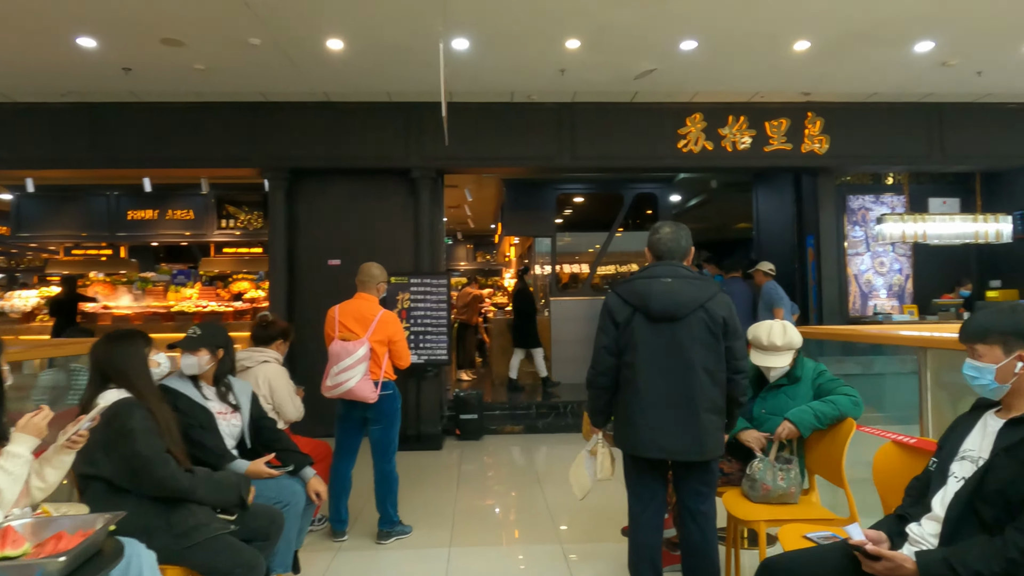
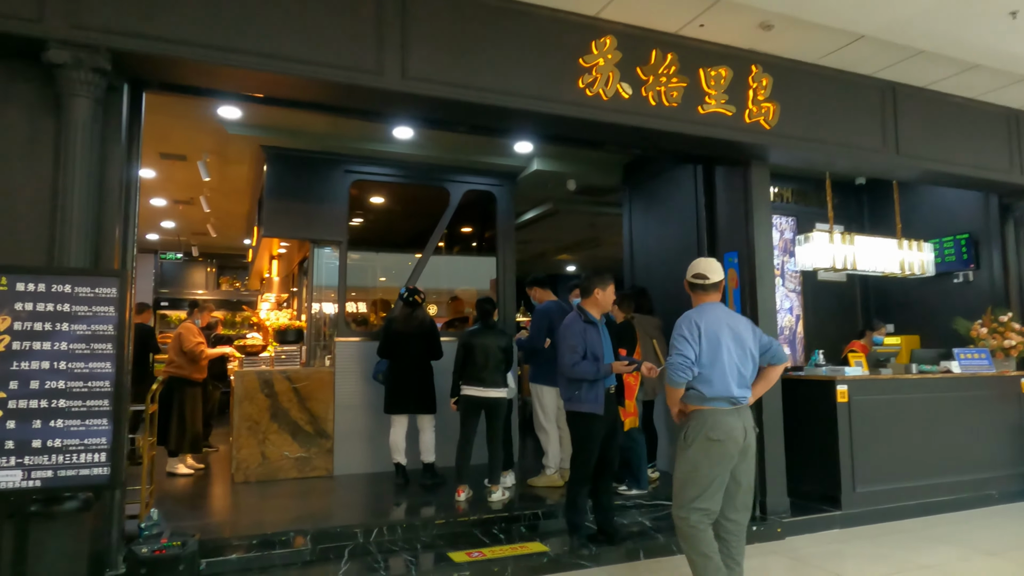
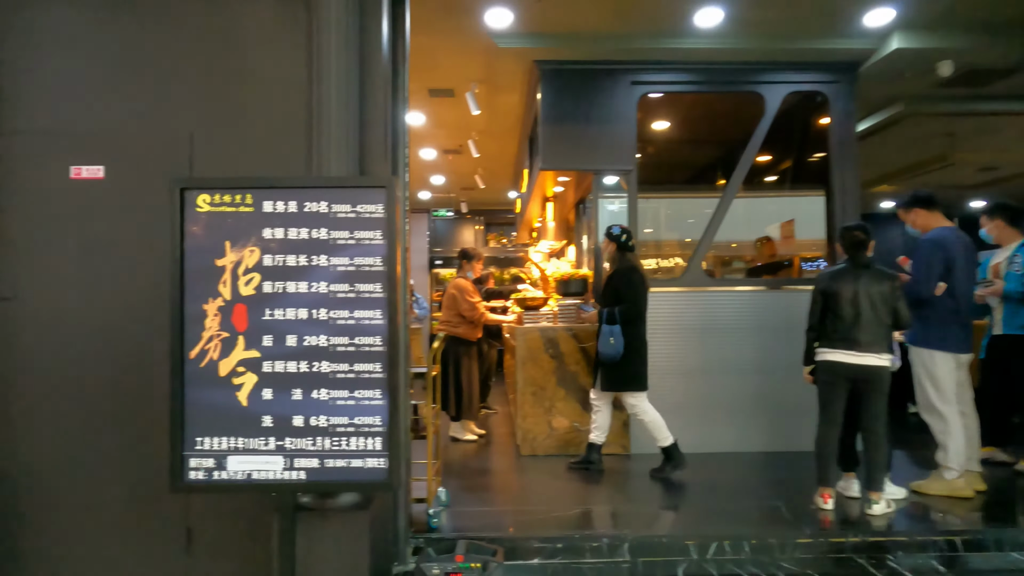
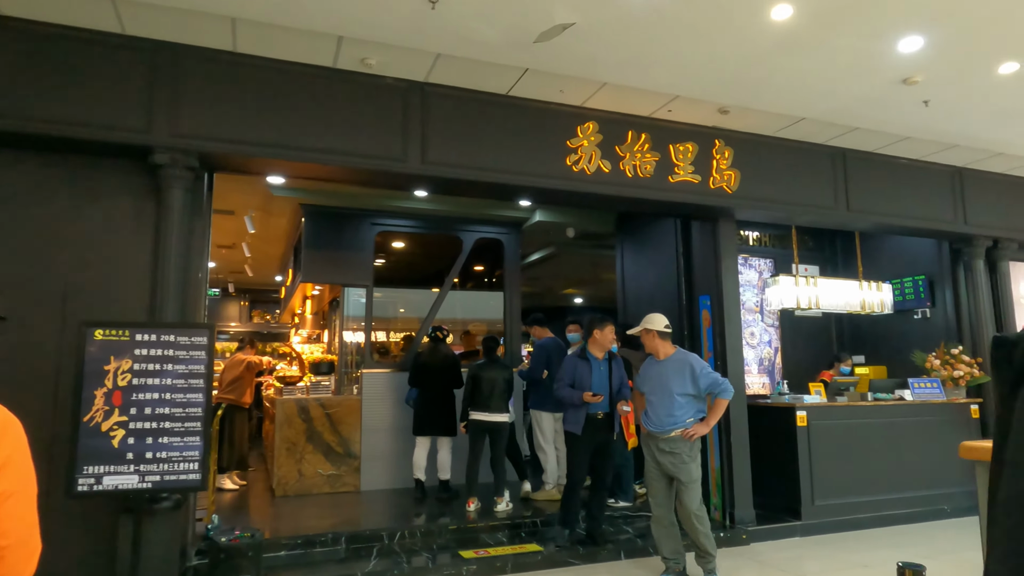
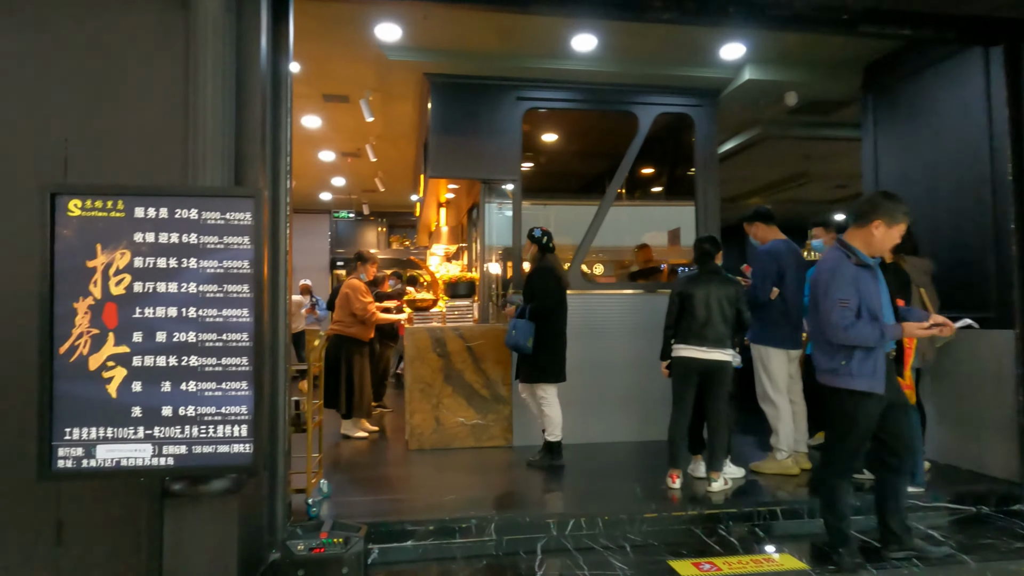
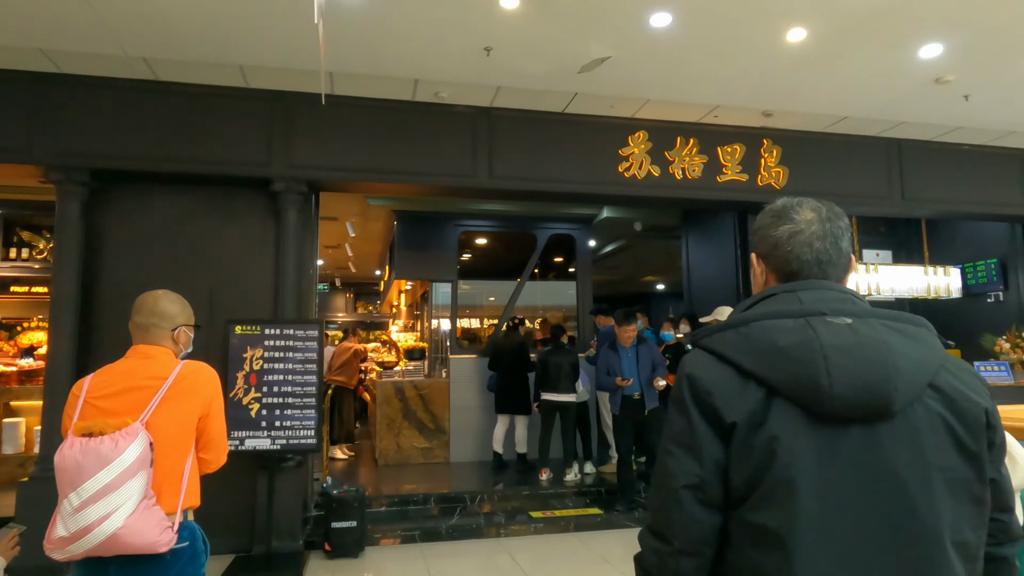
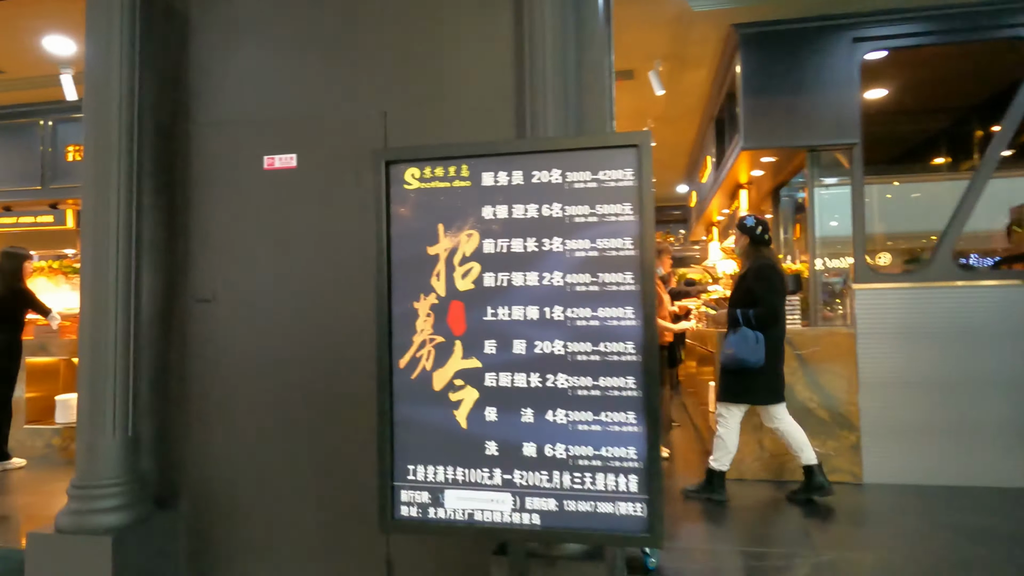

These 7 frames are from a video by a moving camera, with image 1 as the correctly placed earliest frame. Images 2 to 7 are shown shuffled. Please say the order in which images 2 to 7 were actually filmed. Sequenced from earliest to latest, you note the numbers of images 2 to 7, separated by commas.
6, 4, 2, 5, 3, 7
